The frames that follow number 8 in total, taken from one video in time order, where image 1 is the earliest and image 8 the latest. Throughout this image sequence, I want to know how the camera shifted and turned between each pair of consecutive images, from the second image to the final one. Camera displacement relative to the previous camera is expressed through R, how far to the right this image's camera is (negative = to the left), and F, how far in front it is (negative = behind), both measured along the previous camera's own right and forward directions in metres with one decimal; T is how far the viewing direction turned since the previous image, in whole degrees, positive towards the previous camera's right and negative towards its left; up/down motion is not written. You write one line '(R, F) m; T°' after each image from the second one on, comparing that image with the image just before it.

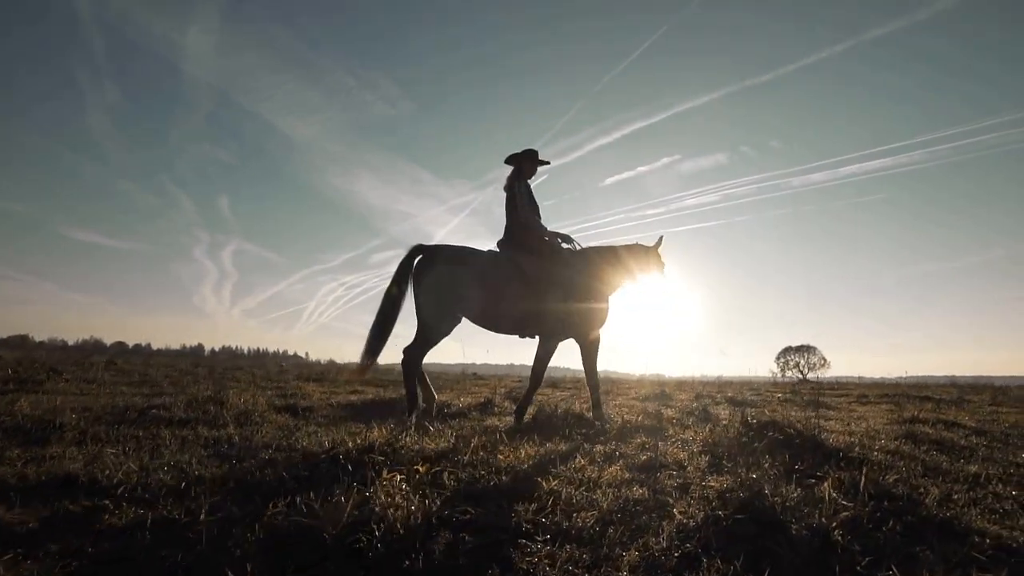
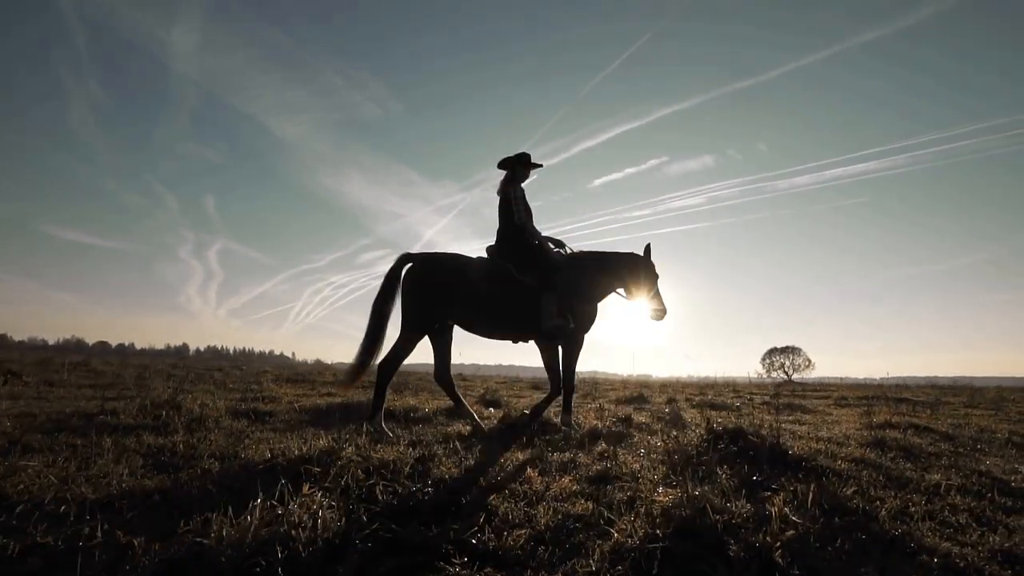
(+0.3, +0.2) m; +1°
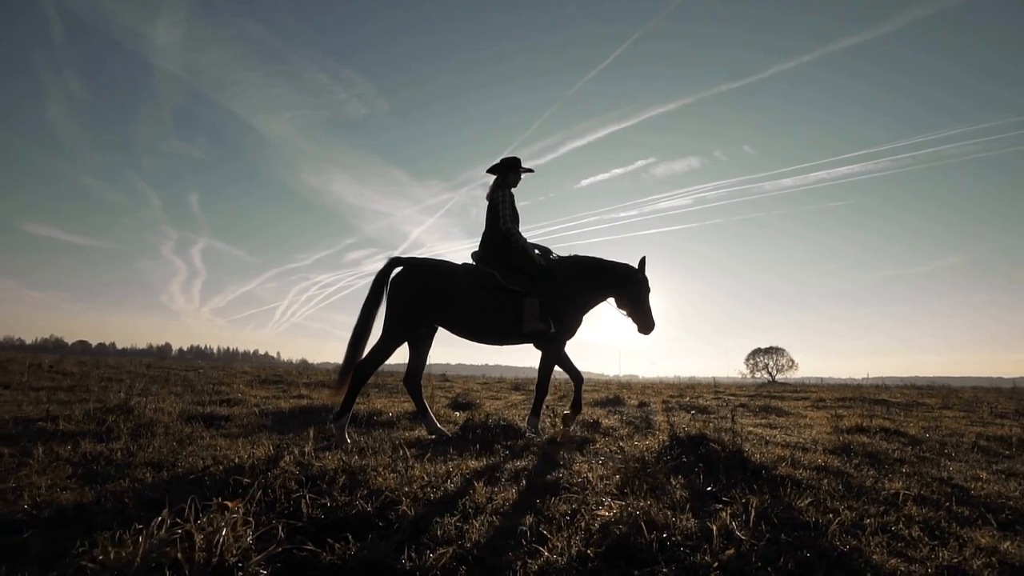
(+0.3, +0.2) m; +1°
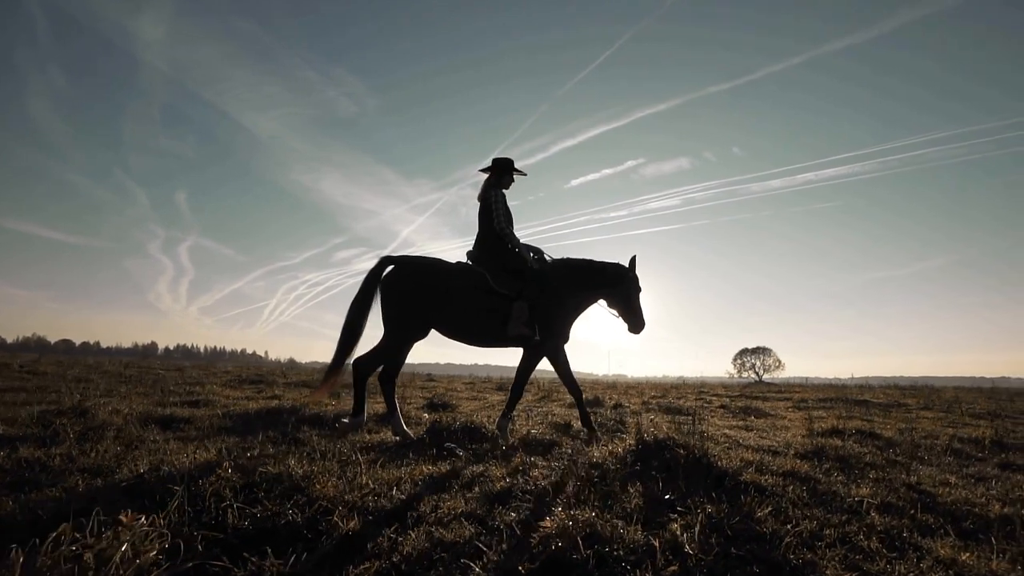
(+0.3, +0.2) m; +1°
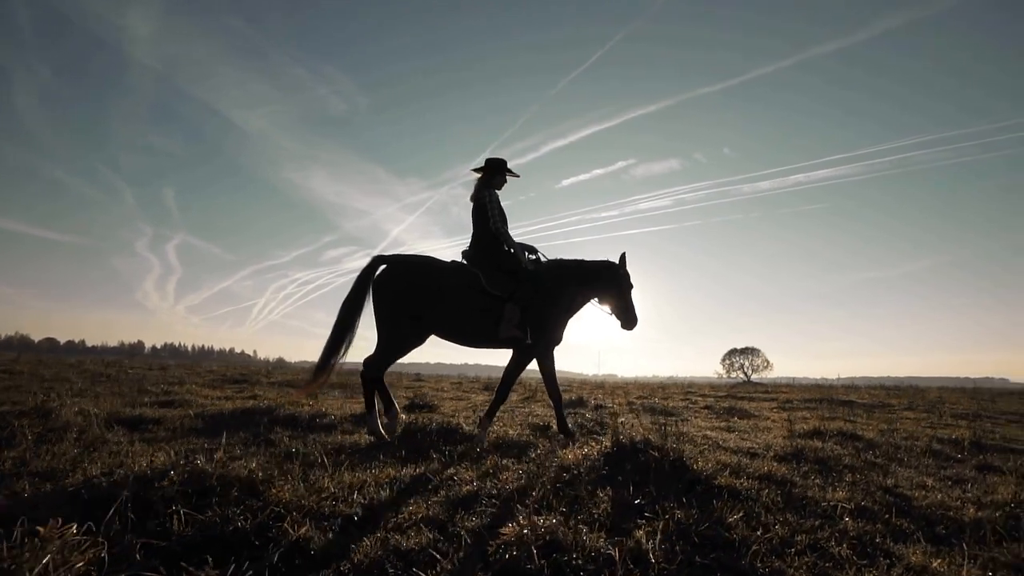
(+0.2, +0.1) m; +1°
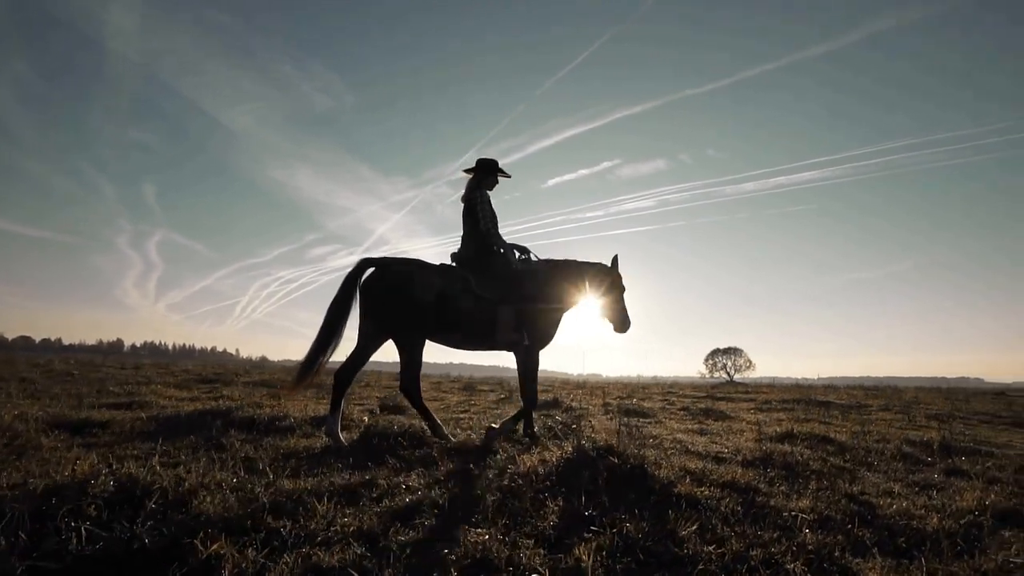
(+0.3, +0.2) m; +1°
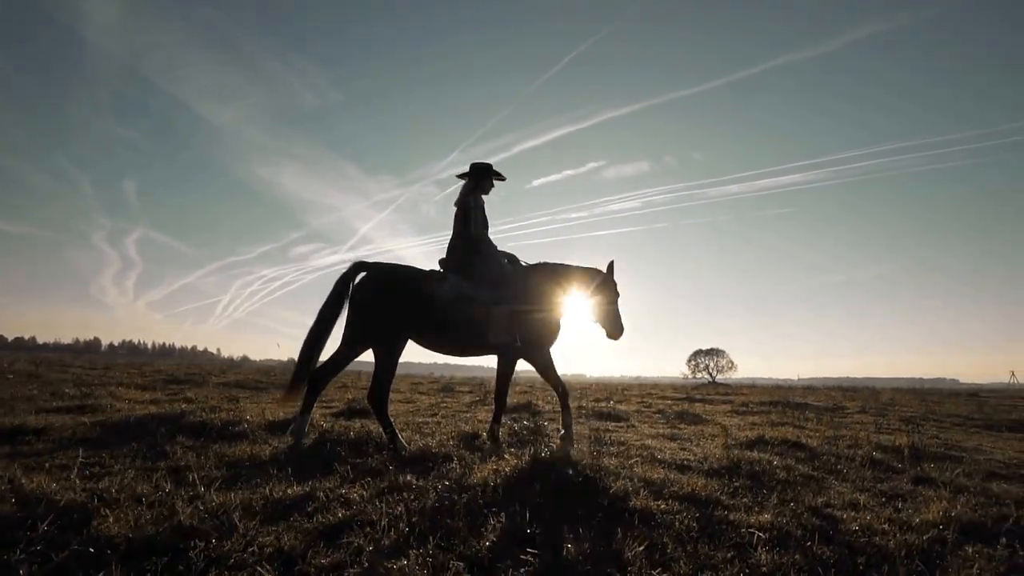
(+0.3, +0.3) m; +1°
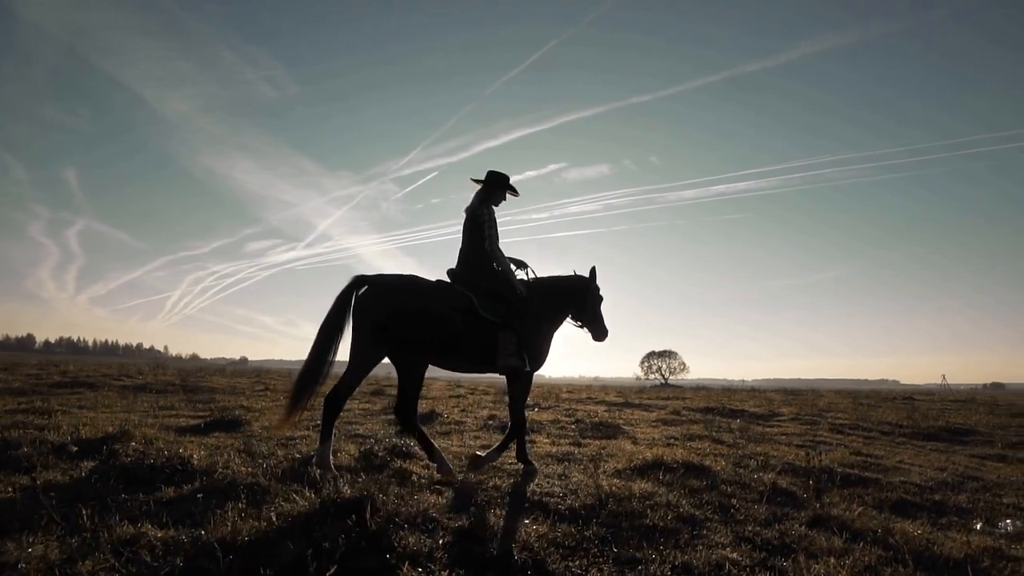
(+1.2, +1.3) m; +4°
